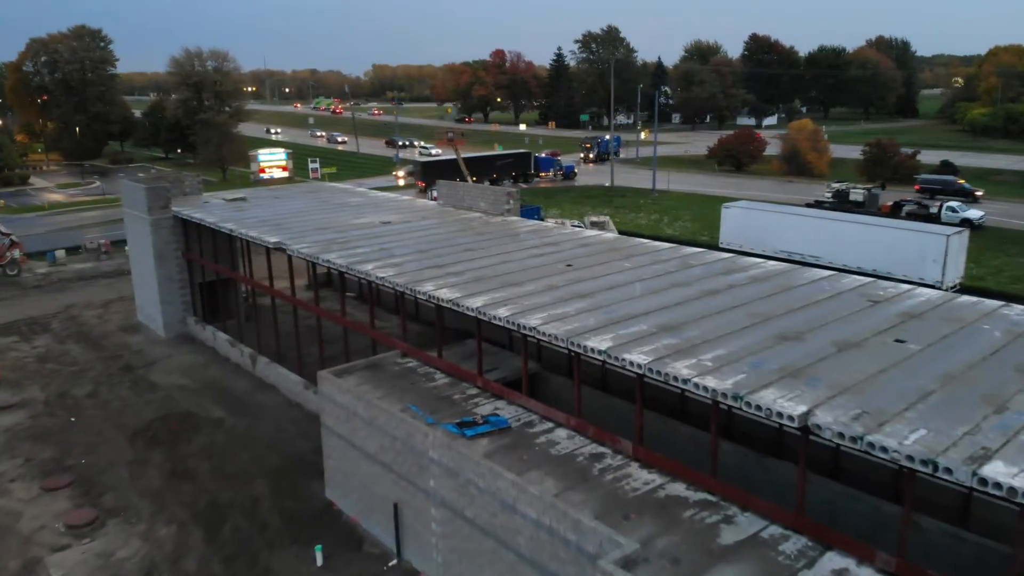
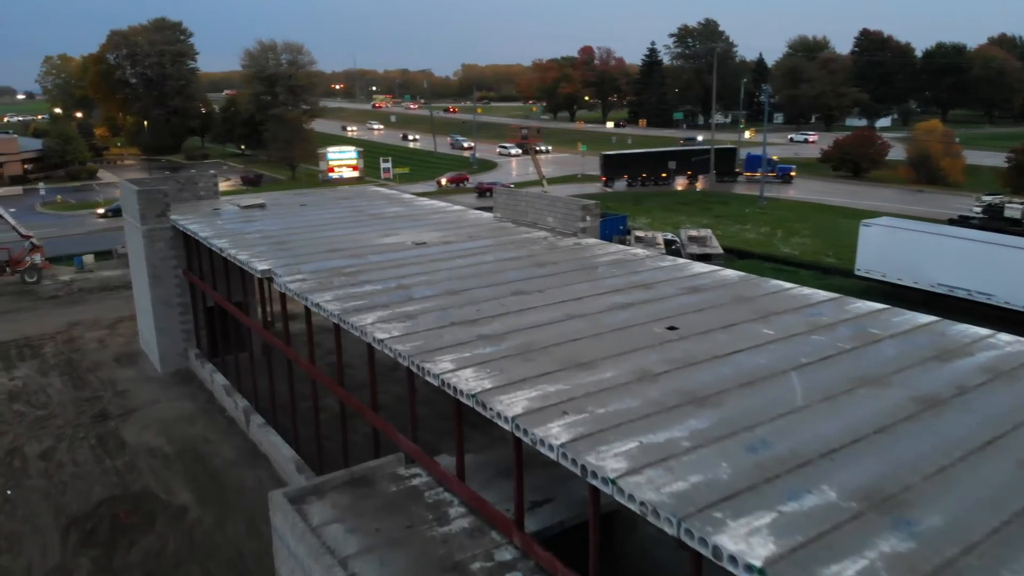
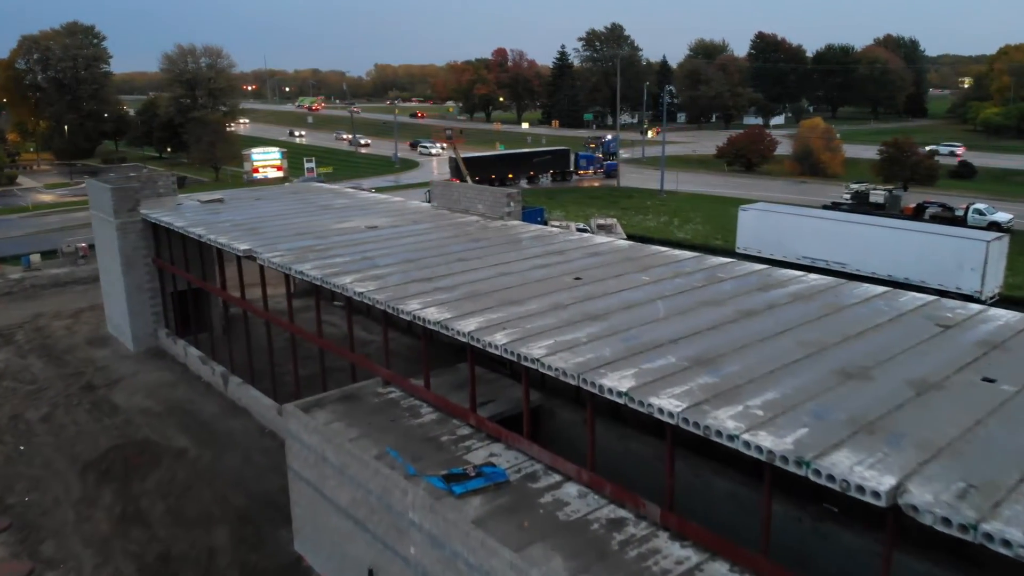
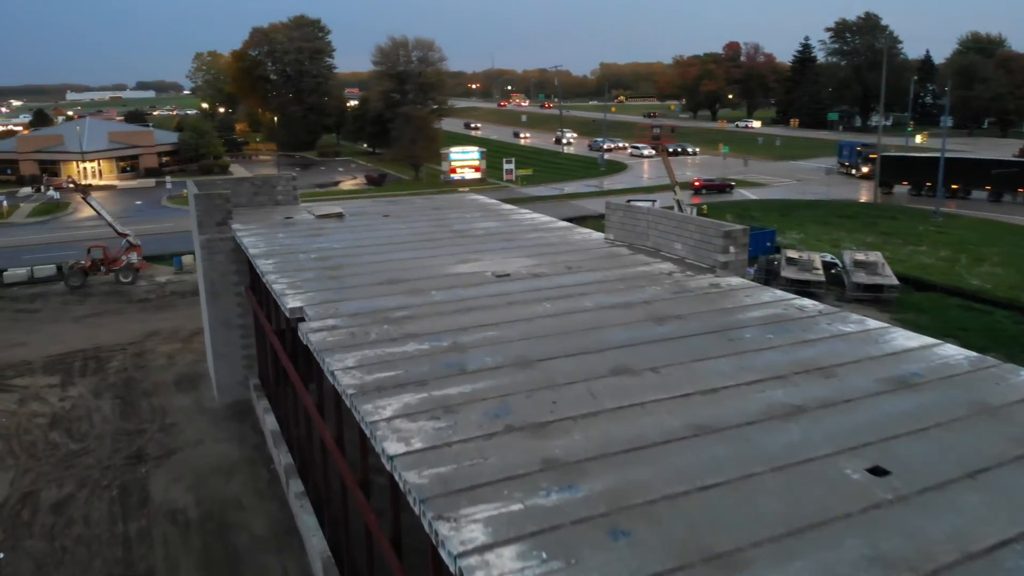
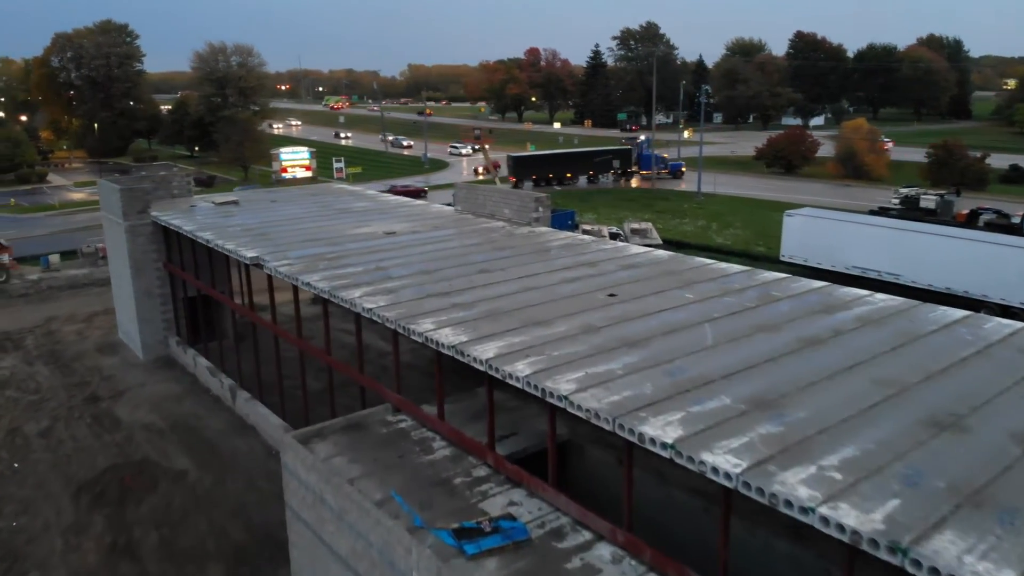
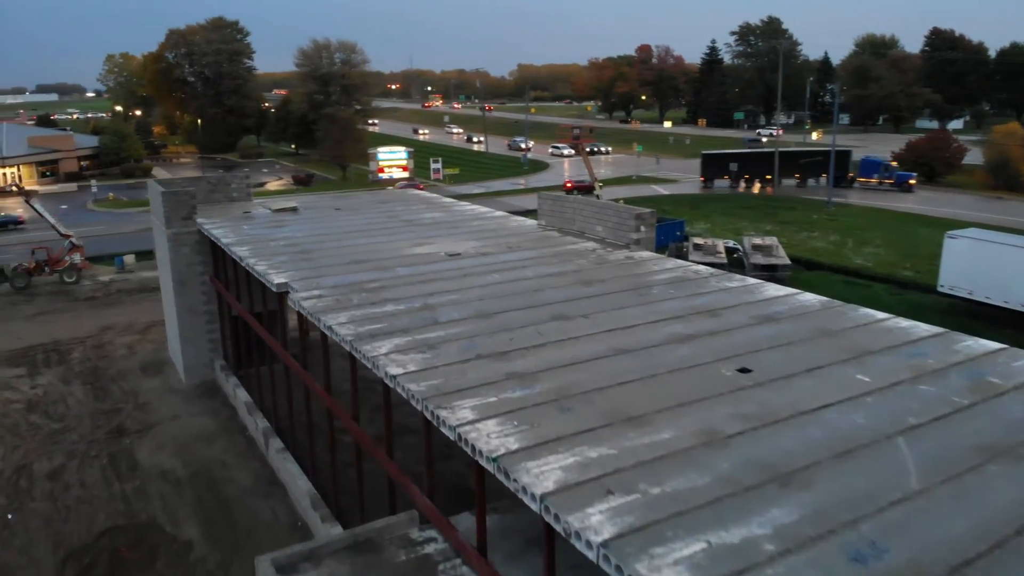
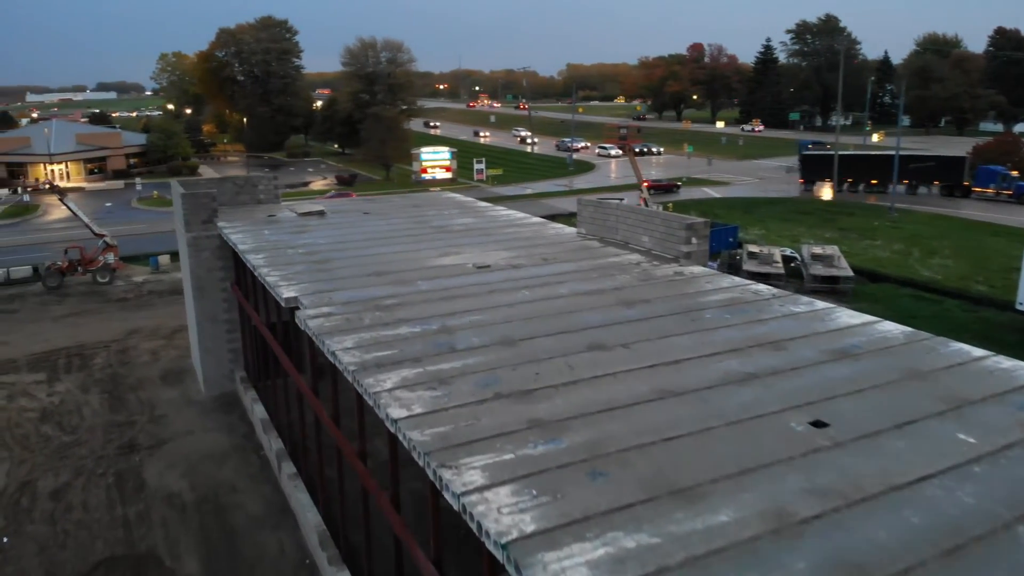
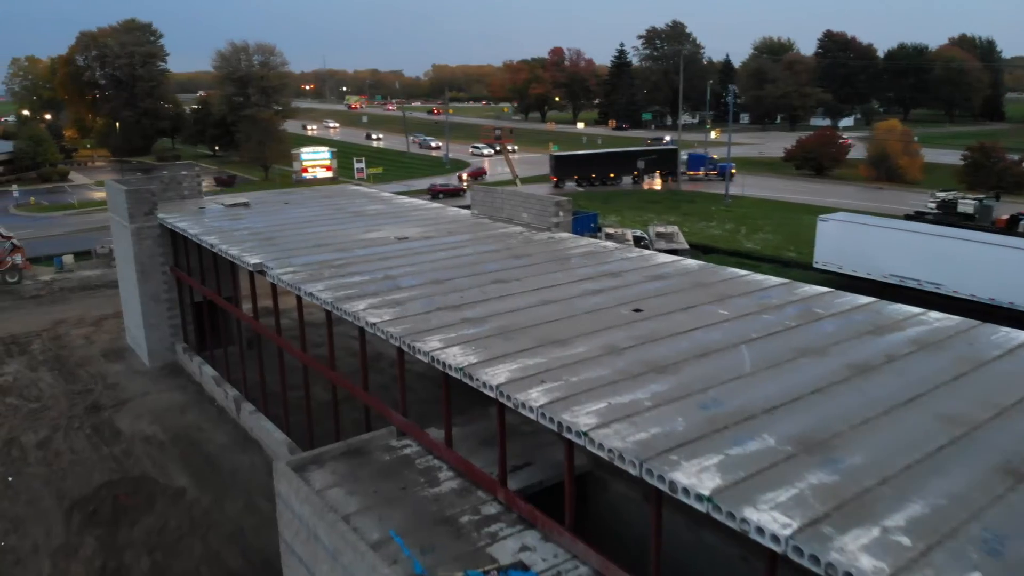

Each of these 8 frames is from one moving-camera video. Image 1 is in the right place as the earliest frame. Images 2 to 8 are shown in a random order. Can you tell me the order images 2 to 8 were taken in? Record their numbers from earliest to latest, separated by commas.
3, 5, 8, 2, 6, 7, 4
